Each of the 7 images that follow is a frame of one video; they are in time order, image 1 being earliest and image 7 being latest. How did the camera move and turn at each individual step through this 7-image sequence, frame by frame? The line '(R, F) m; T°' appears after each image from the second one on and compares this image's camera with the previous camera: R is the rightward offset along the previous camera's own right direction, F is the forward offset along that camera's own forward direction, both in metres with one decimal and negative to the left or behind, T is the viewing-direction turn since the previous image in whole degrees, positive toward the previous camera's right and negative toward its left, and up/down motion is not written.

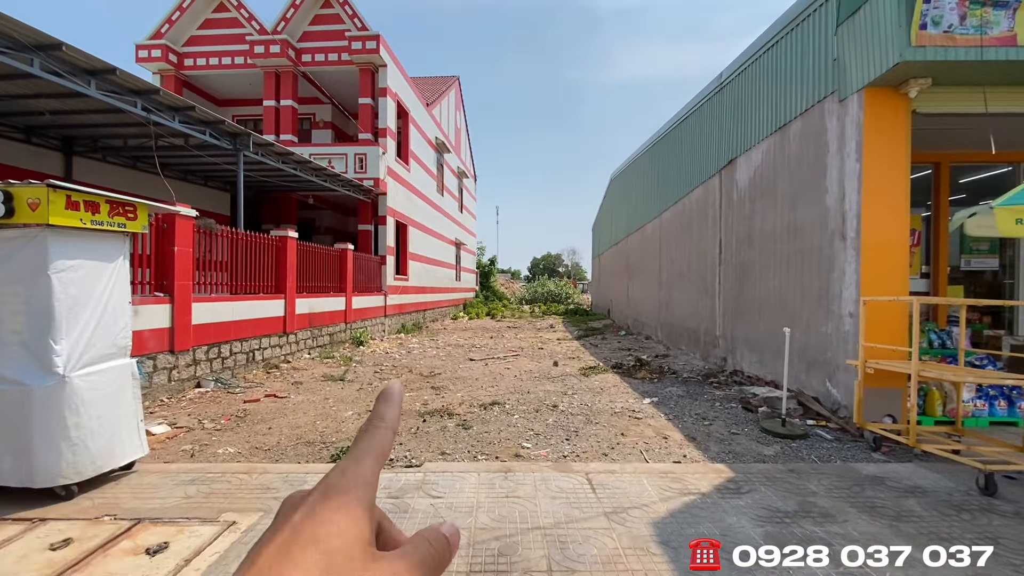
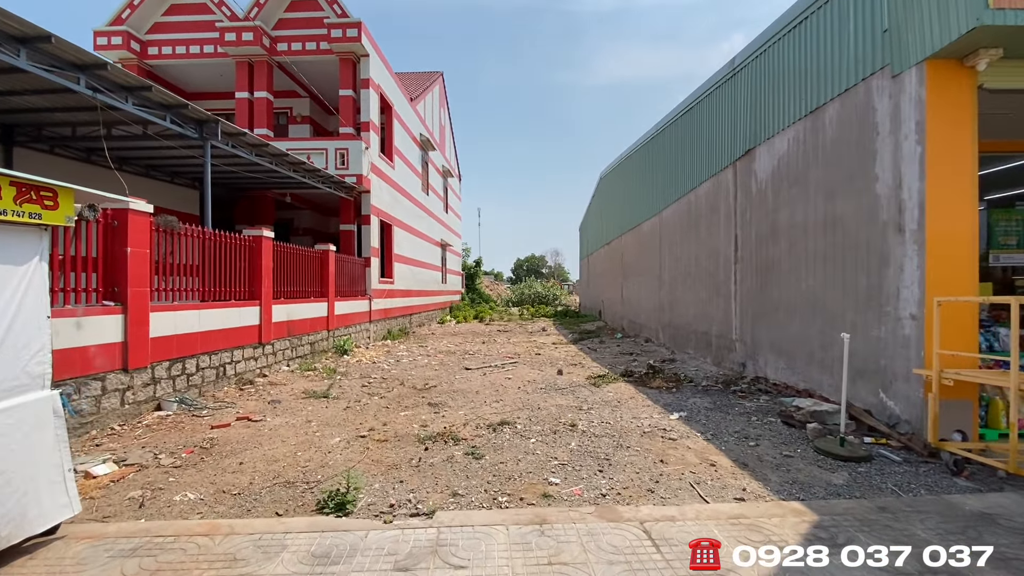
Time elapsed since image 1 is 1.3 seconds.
(-0.3, +0.7) m; +2°
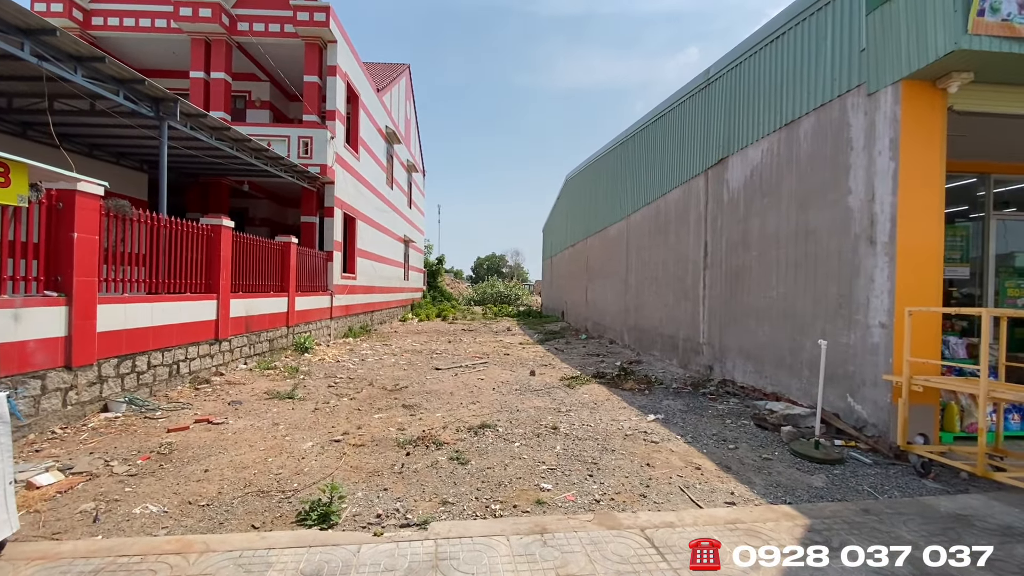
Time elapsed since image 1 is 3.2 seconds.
(-0.3, +0.1) m; +5°
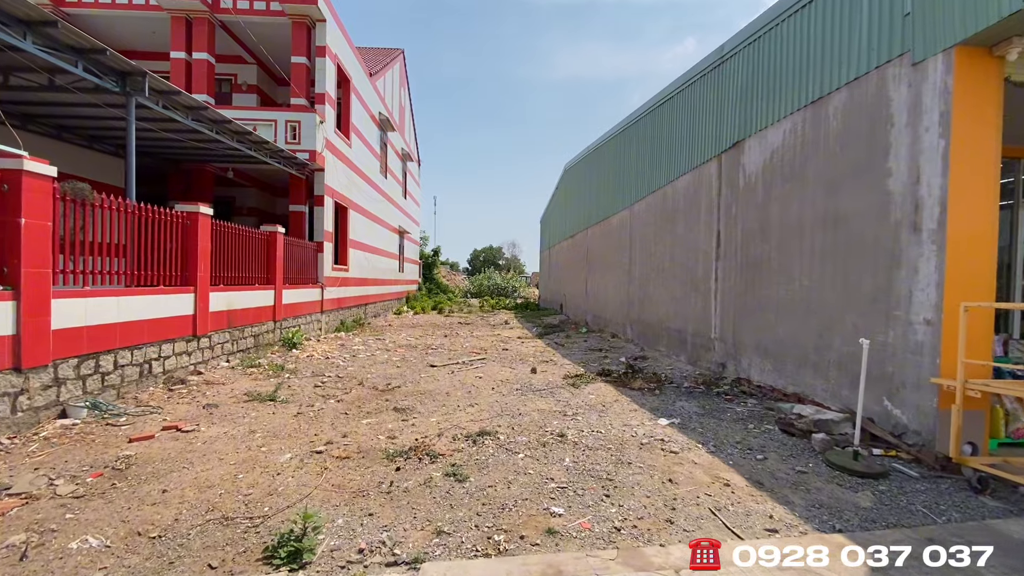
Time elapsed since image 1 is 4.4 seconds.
(-0.1, +0.5) m; 0°
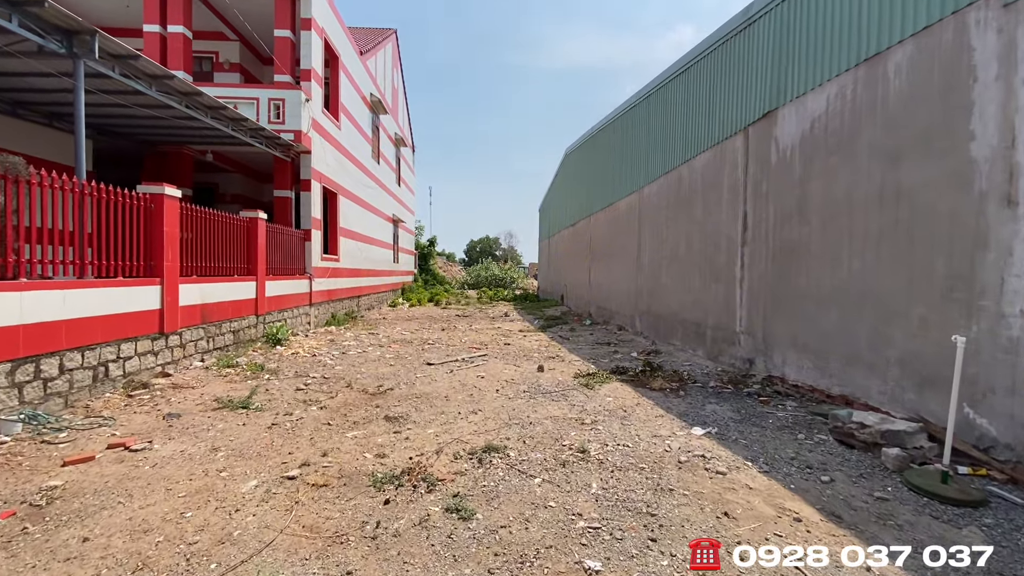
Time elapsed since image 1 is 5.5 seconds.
(-0.1, +0.7) m; 0°
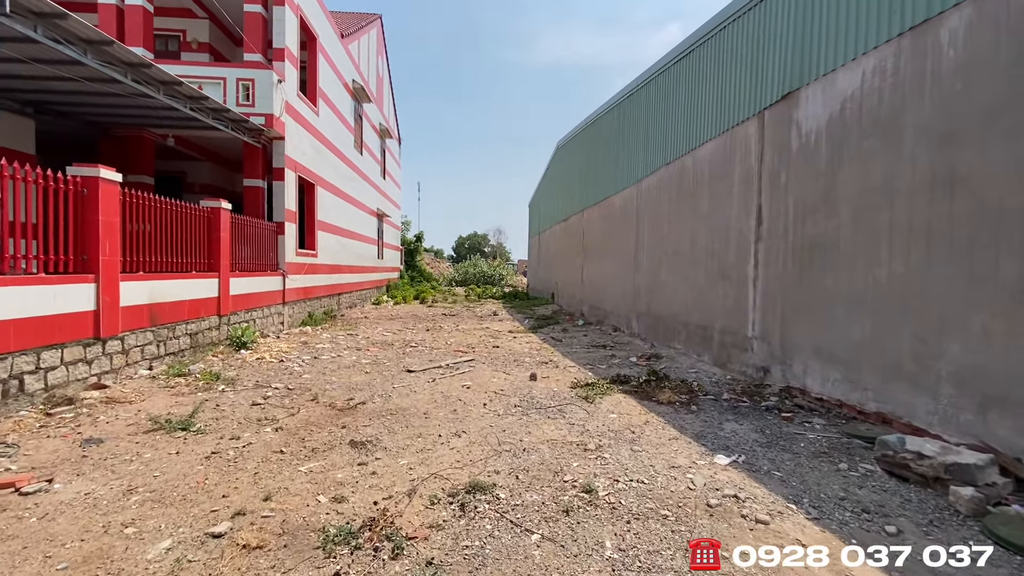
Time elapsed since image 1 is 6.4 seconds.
(0.0, +0.7) m; +1°
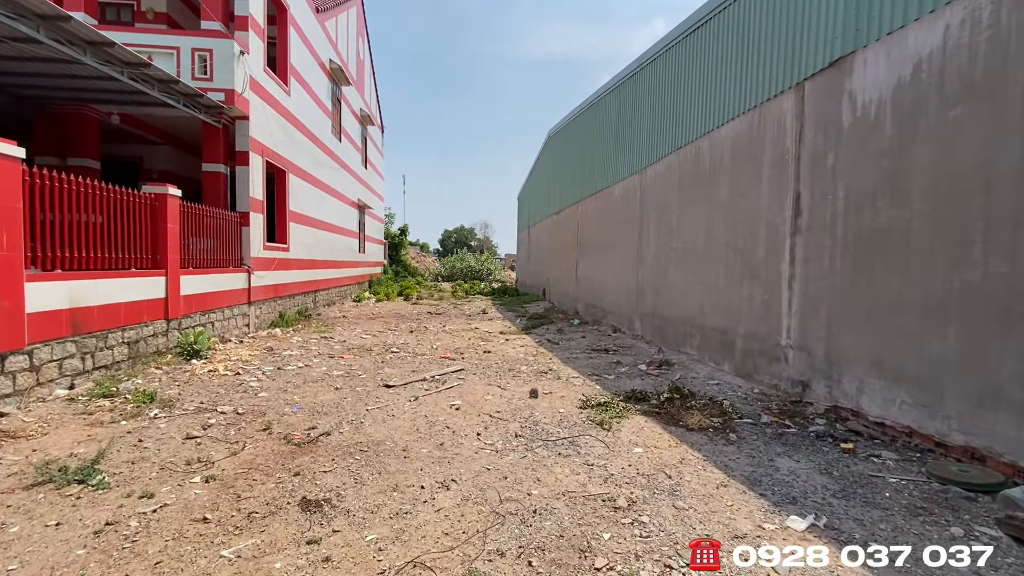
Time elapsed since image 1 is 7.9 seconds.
(-0.1, +0.9) m; +2°
